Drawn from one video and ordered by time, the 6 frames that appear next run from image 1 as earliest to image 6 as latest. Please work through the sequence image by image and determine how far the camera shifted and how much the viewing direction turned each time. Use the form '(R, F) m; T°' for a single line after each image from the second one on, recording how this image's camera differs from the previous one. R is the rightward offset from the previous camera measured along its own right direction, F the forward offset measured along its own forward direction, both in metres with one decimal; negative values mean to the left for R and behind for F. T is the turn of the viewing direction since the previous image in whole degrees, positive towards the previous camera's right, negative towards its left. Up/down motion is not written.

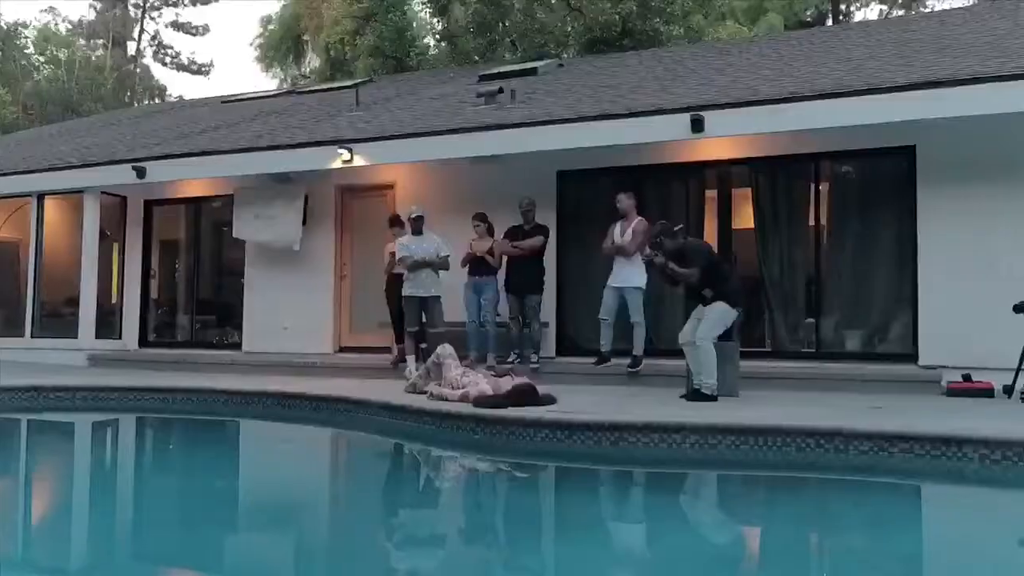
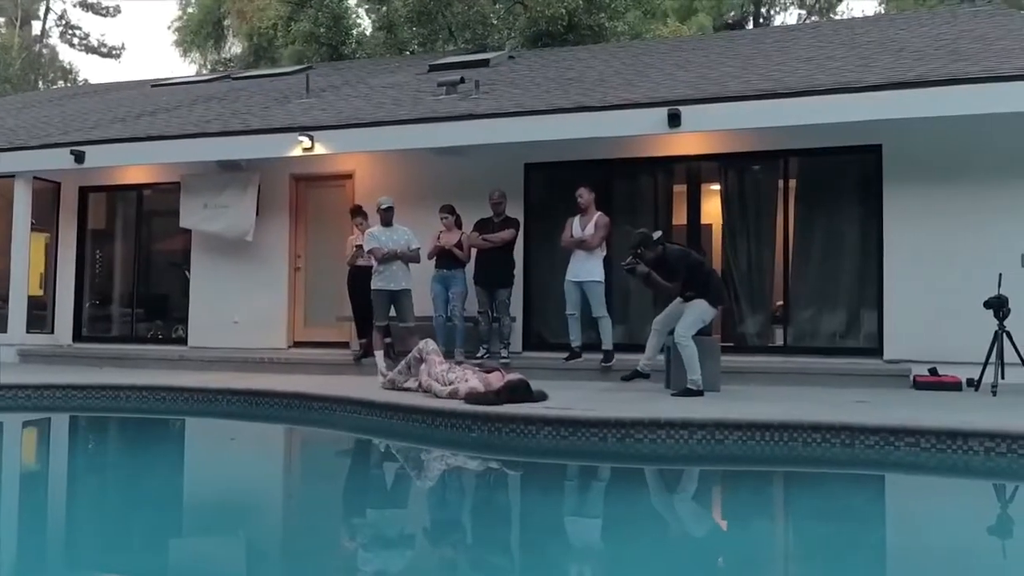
(-0.6, +0.2) m; +6°
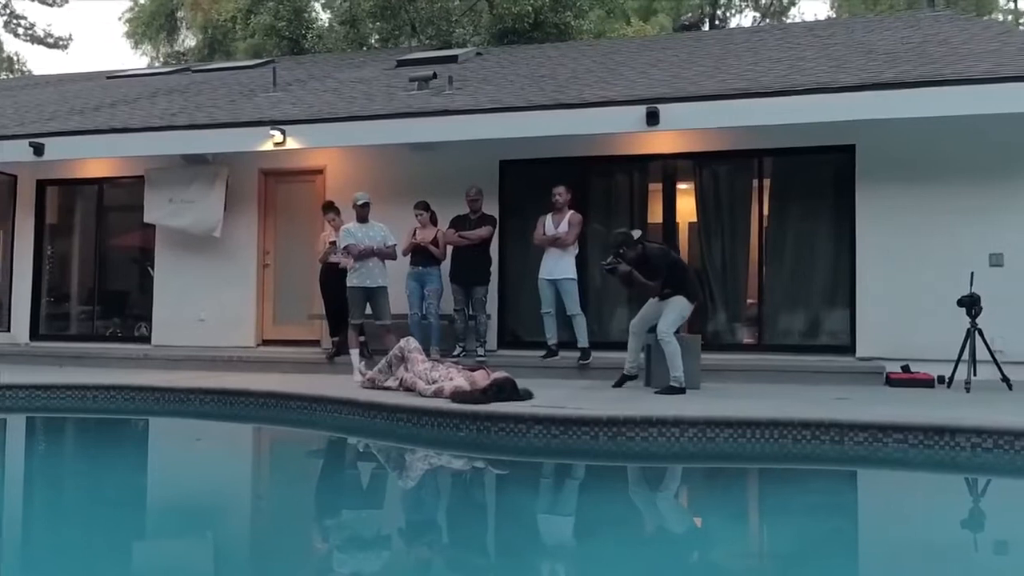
(-0.2, +0.1) m; +3°
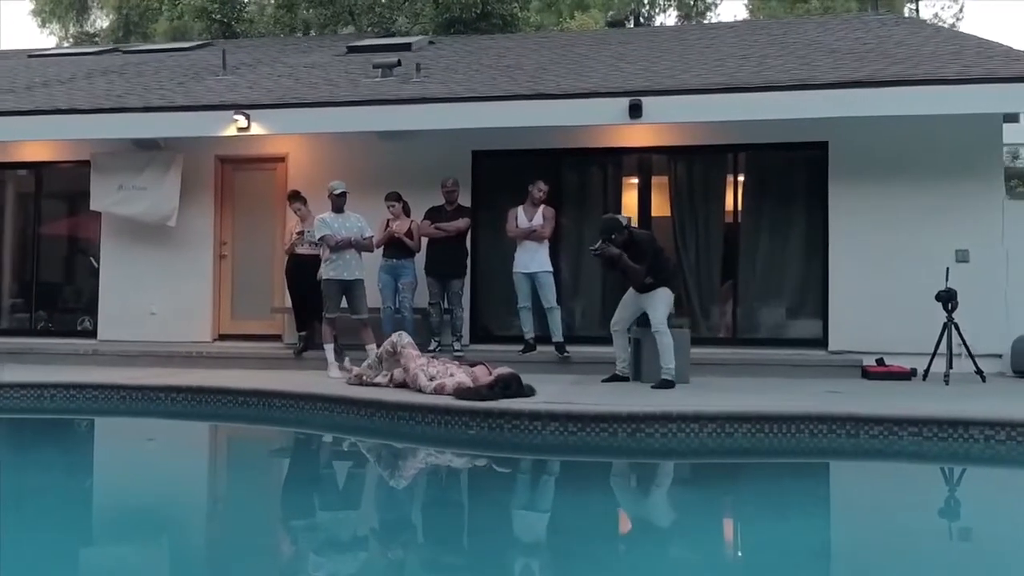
(-0.7, +0.2) m; +6°
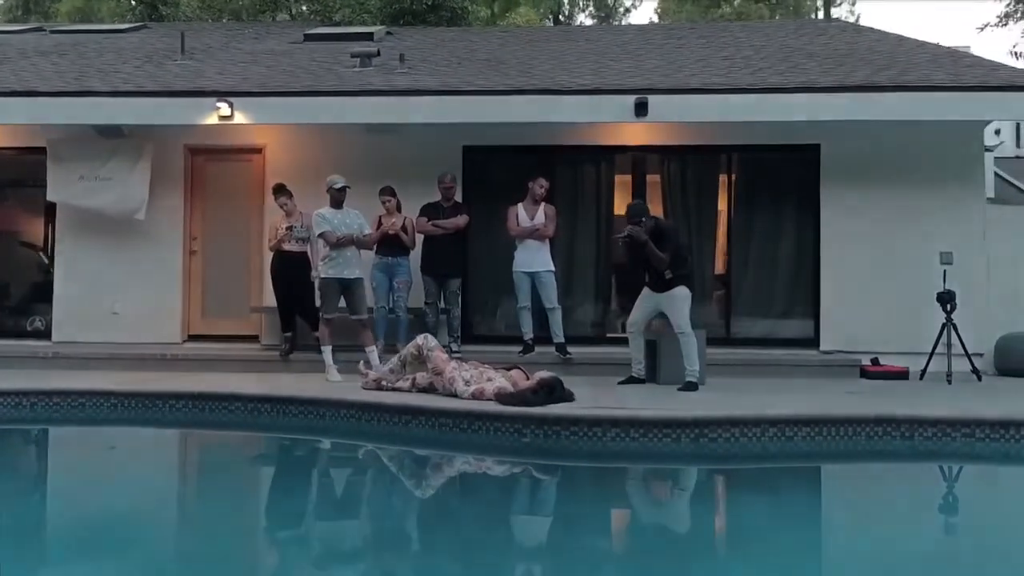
(-1.0, +0.3) m; +7°
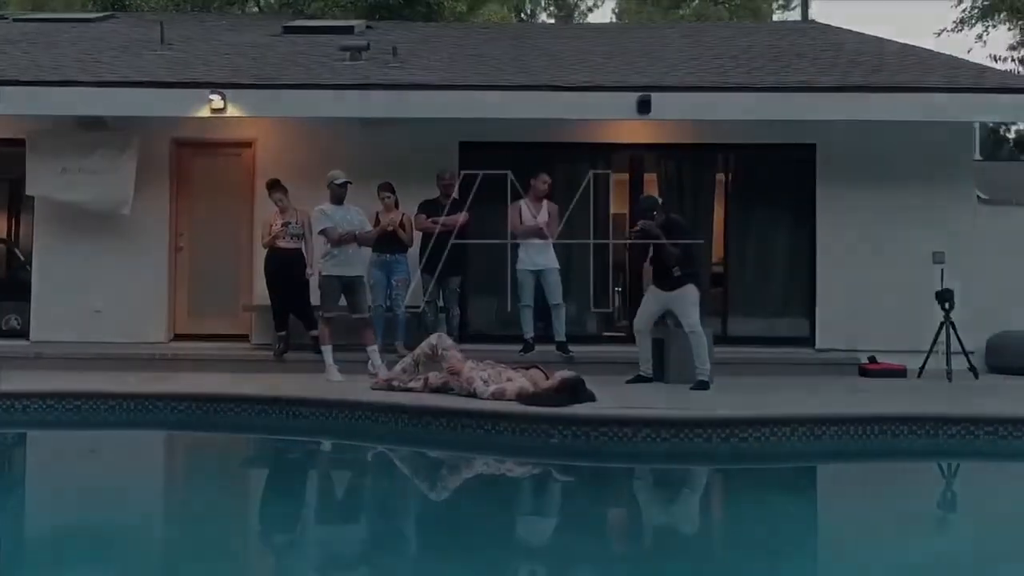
(-0.5, +0.1) m; +3°
